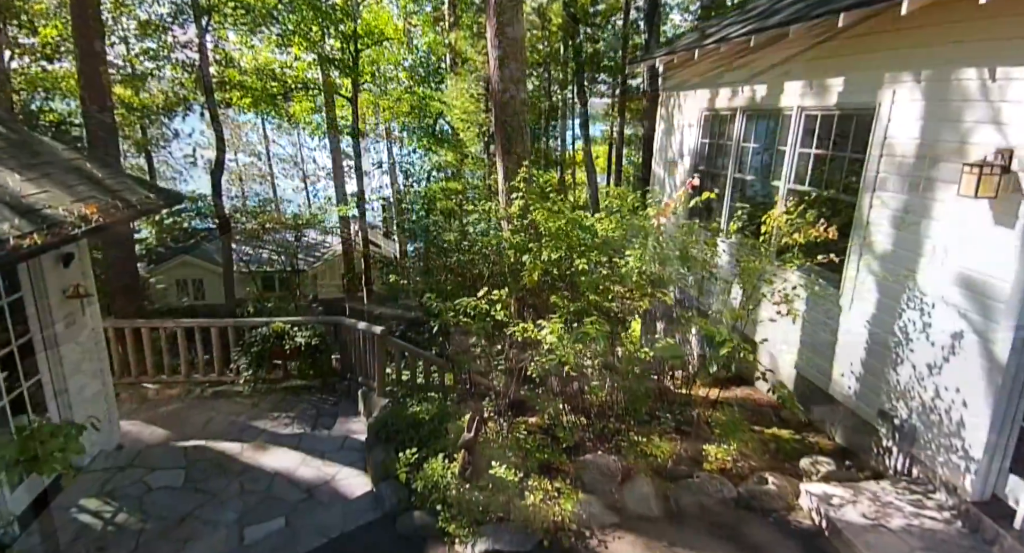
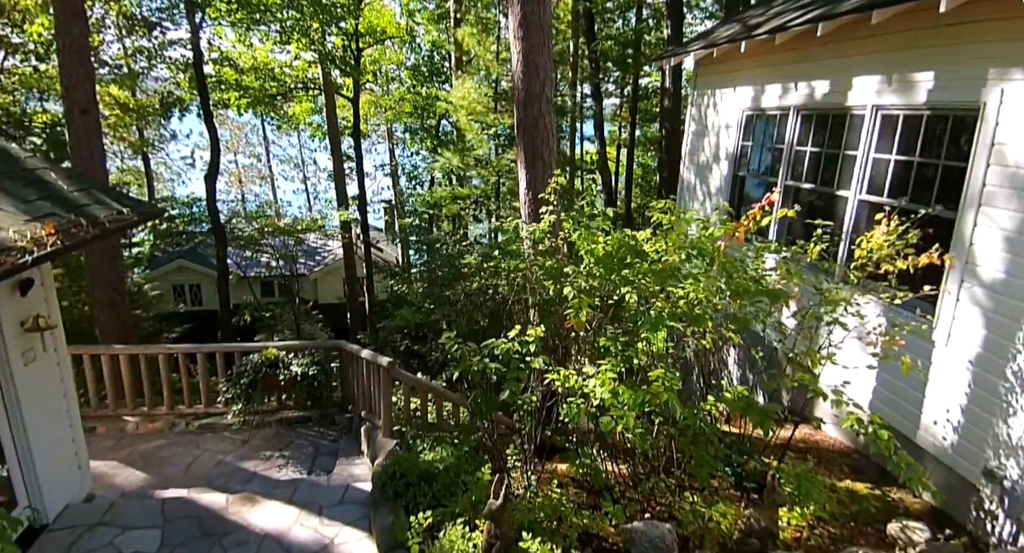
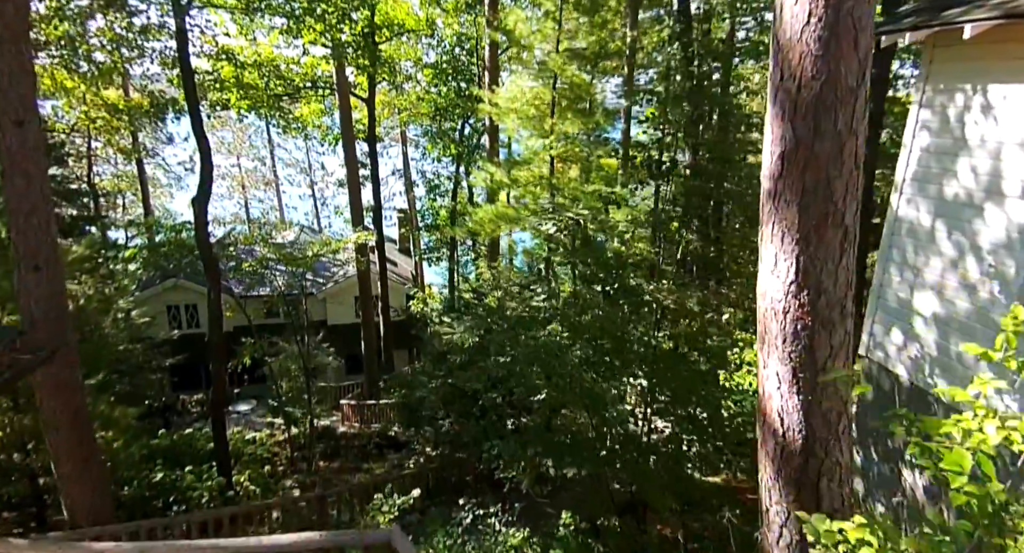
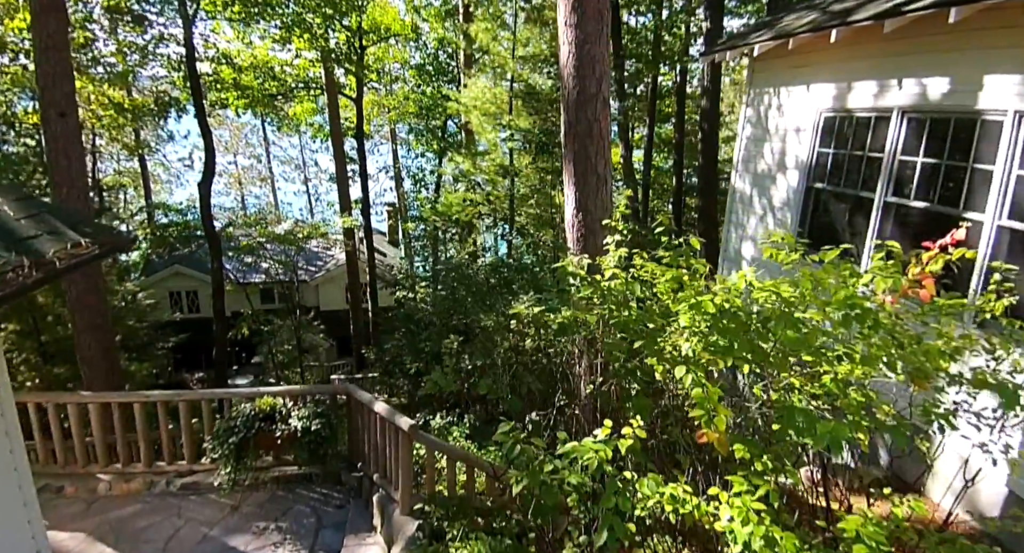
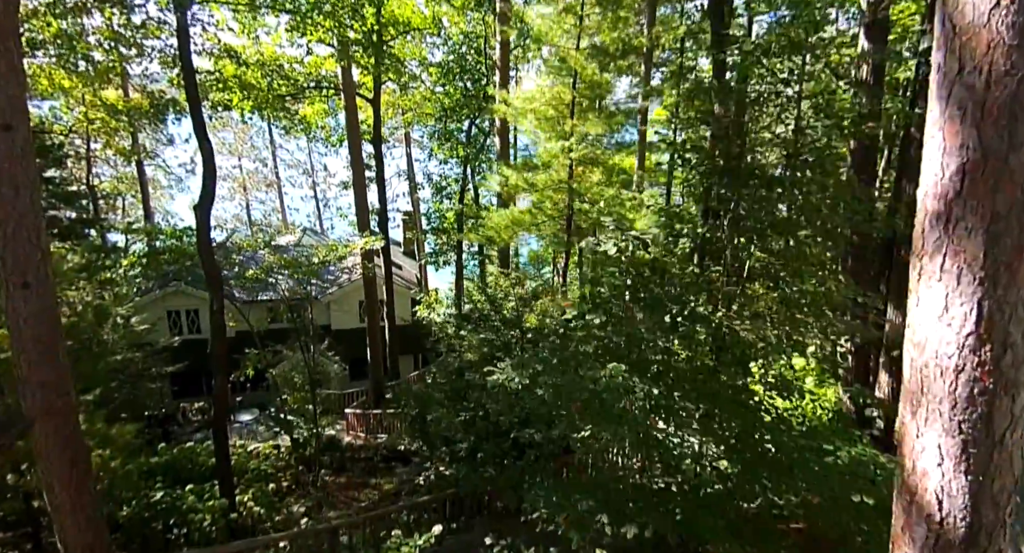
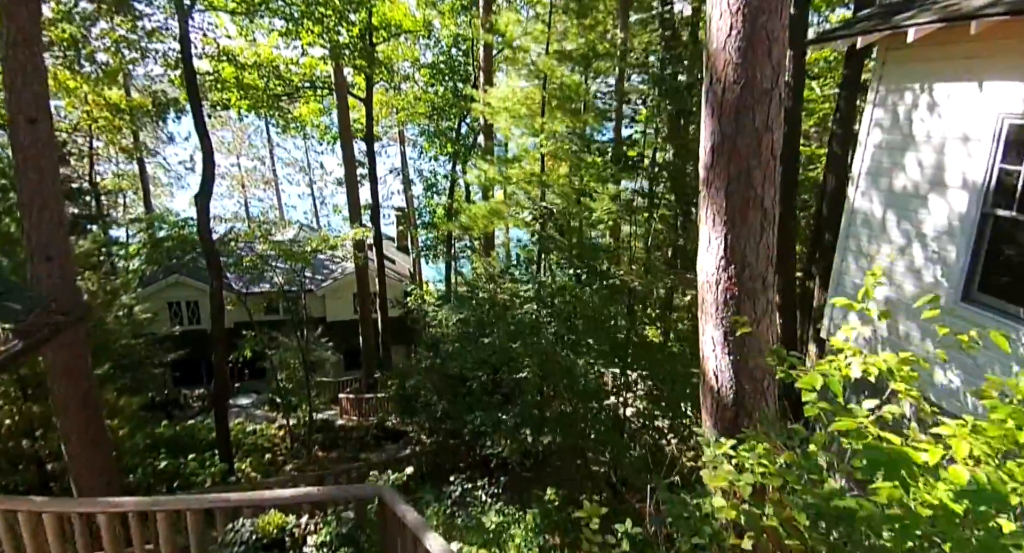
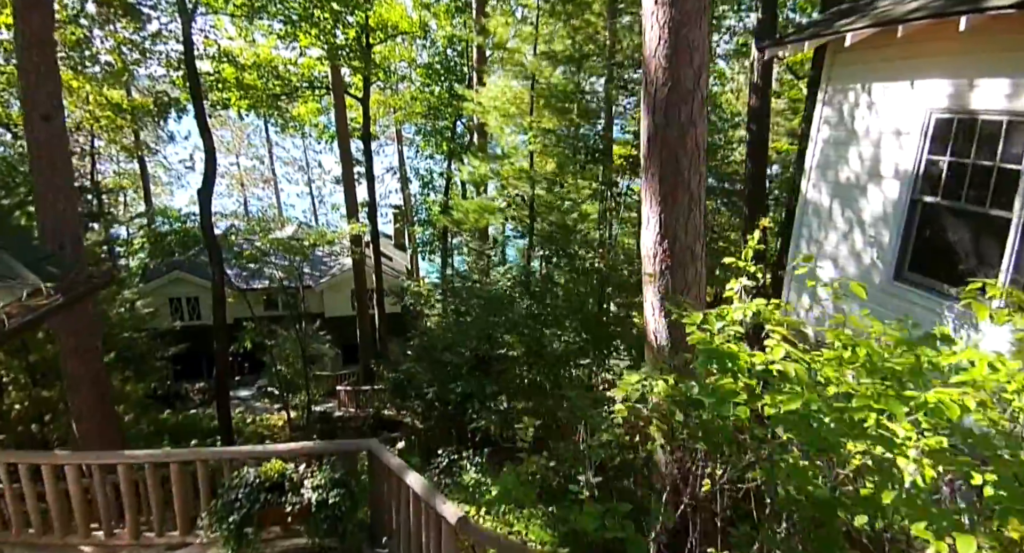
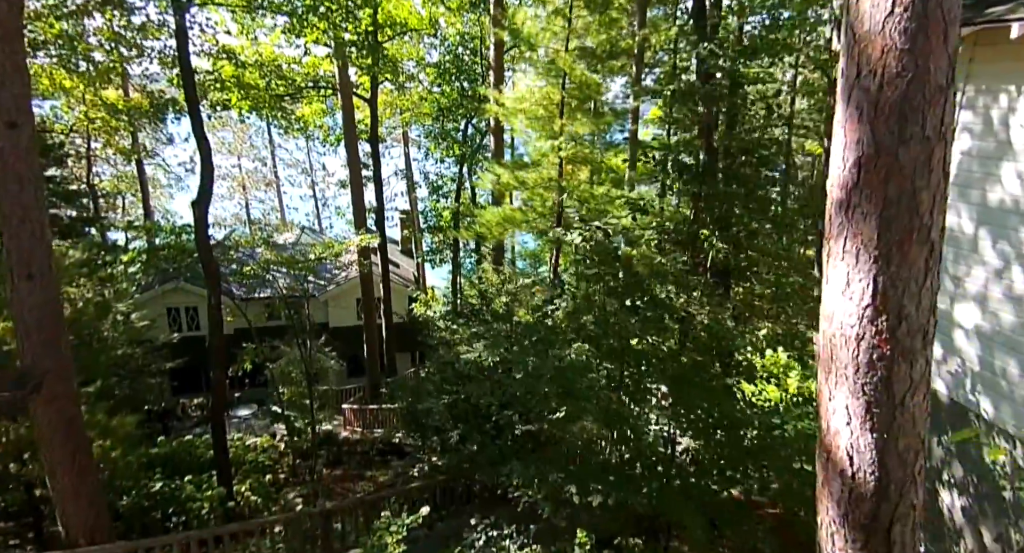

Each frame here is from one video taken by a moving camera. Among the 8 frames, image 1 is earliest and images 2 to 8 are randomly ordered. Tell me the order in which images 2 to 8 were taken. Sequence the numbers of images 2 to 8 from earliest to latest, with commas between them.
2, 4, 7, 6, 3, 8, 5
